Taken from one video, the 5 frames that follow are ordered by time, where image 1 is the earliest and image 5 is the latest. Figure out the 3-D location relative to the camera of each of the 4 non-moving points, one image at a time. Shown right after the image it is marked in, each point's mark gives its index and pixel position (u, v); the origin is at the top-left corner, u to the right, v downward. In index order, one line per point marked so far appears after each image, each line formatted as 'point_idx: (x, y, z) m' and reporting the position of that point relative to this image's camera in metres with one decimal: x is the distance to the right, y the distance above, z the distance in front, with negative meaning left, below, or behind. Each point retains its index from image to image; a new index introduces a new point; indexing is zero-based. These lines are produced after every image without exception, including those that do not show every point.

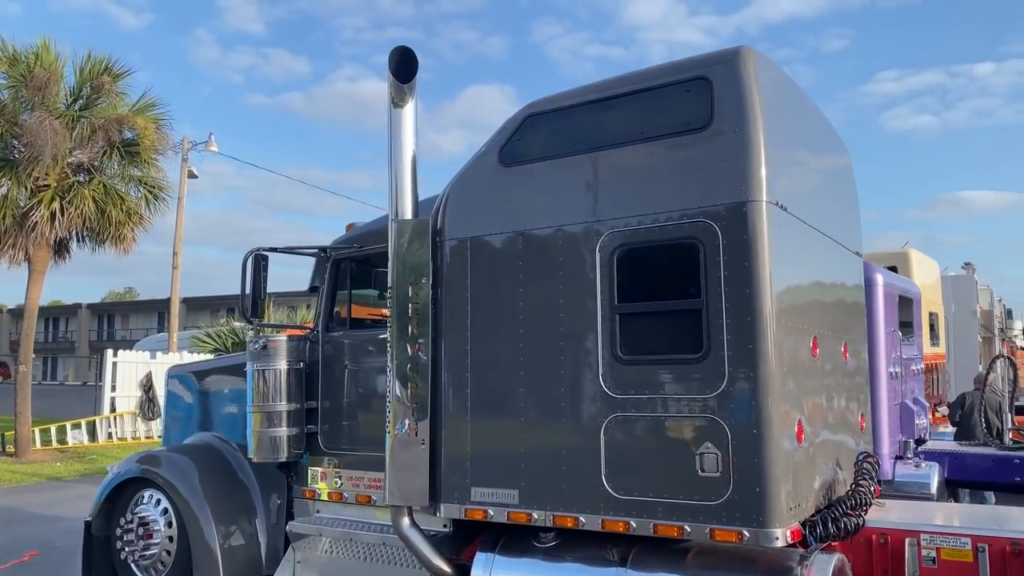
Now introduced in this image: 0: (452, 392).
0: (-0.3, -0.6, +4.4) m
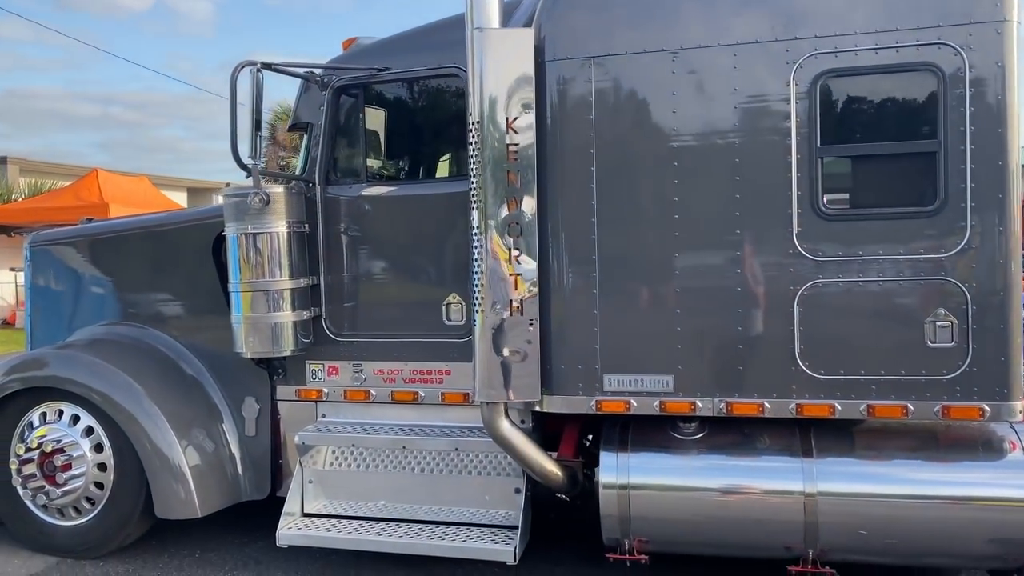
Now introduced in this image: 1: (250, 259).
0: (+0.2, +0.1, +3.5) m
1: (-1.2, +0.1, +3.8) m
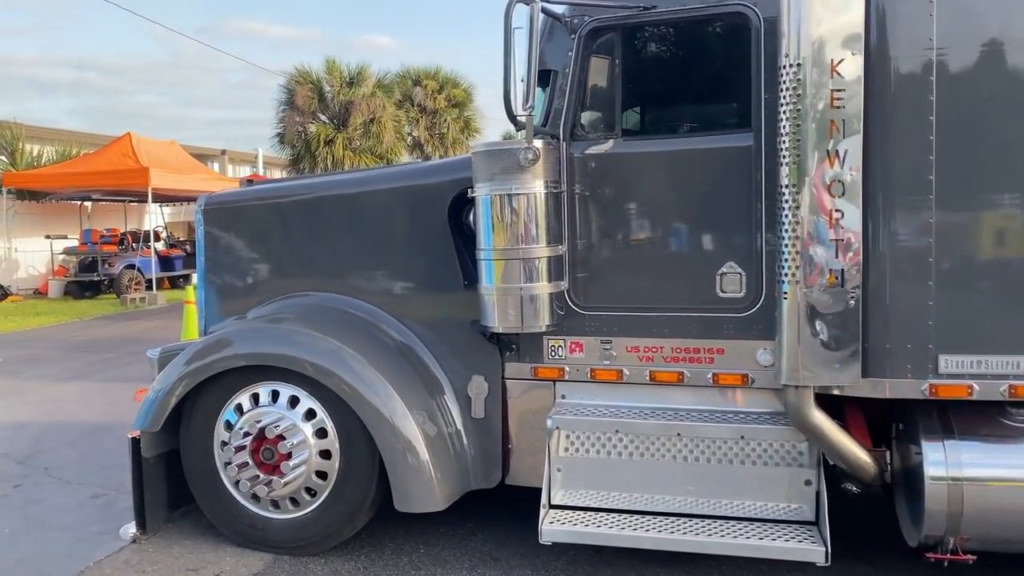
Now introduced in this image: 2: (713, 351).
0: (+1.4, +0.2, +3.1) m
1: (0.0, +0.3, +3.4) m
2: (+0.8, -0.3, +3.5) m
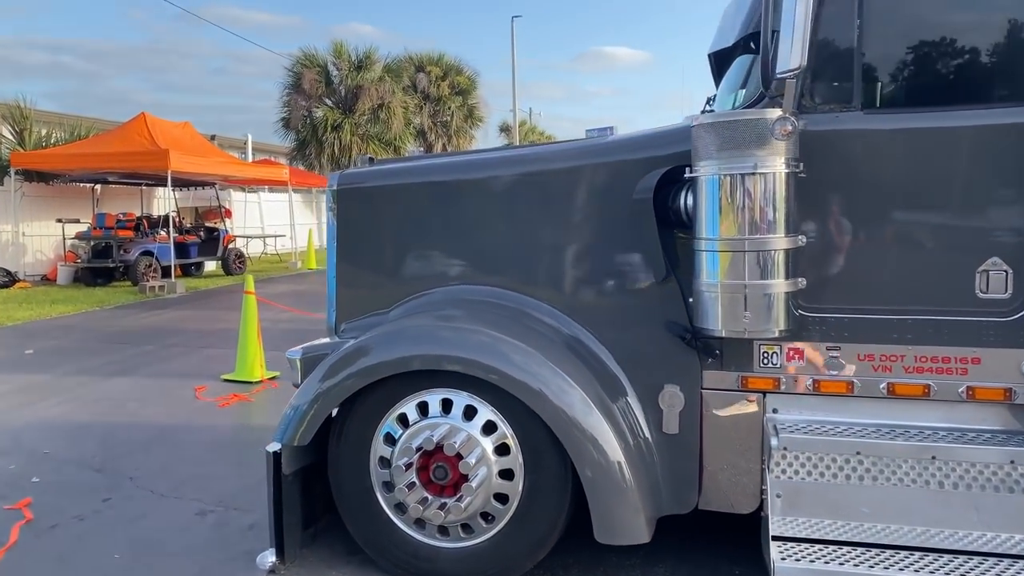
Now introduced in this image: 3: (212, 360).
0: (+2.2, +0.2, +2.6) m
1: (+0.8, +0.3, +2.9) m
2: (+1.6, -0.3, +3.0) m
3: (-2.8, -0.7, +7.9) m
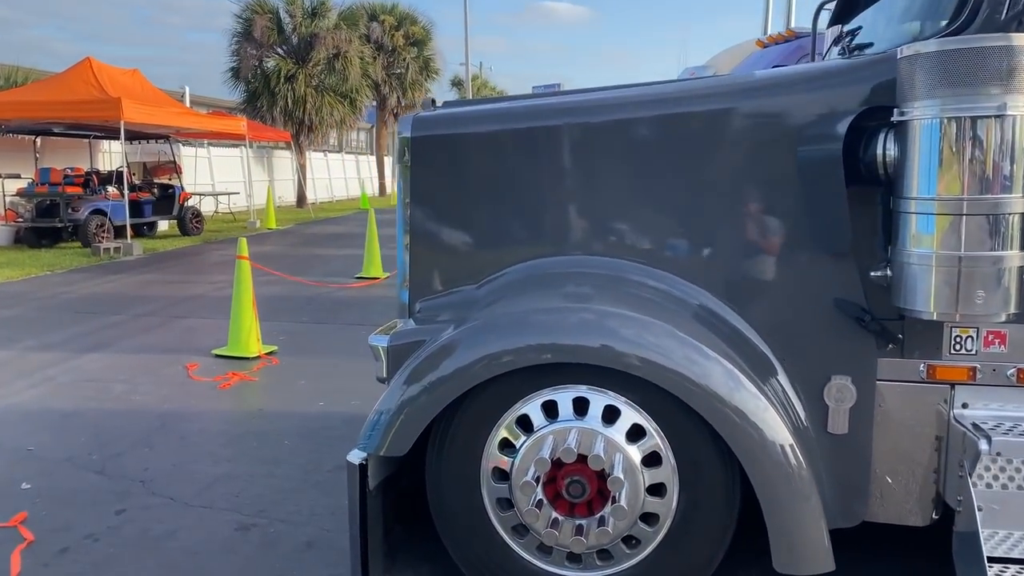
0: (+2.7, +0.3, +2.1) m
1: (+1.2, +0.3, +2.3) m
2: (+2.1, -0.2, +2.5) m
3: (-2.7, -0.4, +7.1) m
